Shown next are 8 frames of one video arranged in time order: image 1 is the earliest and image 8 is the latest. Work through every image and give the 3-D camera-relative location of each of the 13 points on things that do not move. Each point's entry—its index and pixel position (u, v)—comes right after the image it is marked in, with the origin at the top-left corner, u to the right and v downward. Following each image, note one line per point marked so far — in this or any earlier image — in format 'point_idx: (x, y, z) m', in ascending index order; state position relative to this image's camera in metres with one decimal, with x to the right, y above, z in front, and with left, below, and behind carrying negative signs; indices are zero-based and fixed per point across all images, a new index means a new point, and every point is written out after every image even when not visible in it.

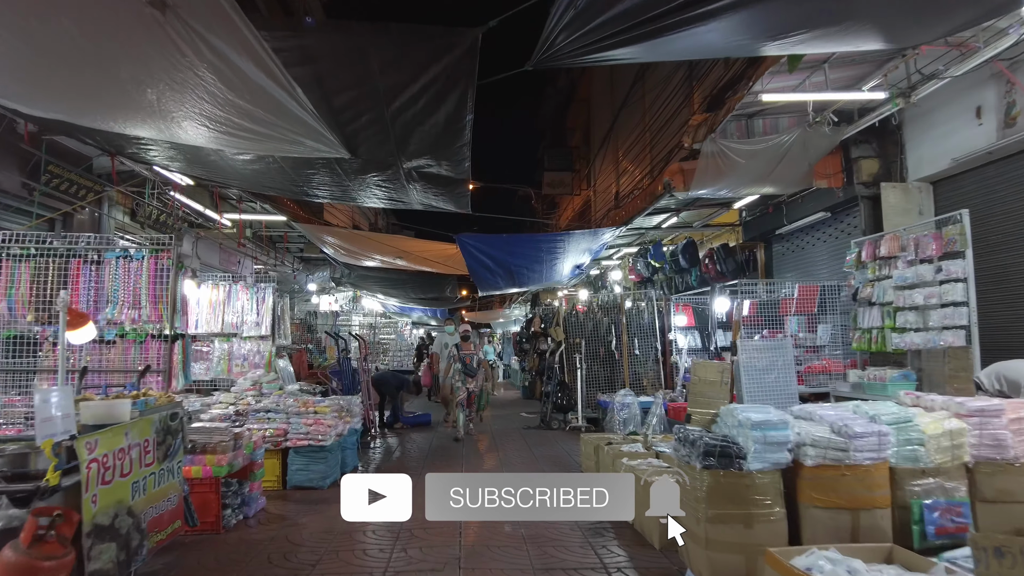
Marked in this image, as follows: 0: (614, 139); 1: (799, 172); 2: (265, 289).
0: (+2.0, +2.9, +13.4) m
1: (+2.6, +1.0, +6.2) m
2: (-2.2, 0.0, +6.0) m
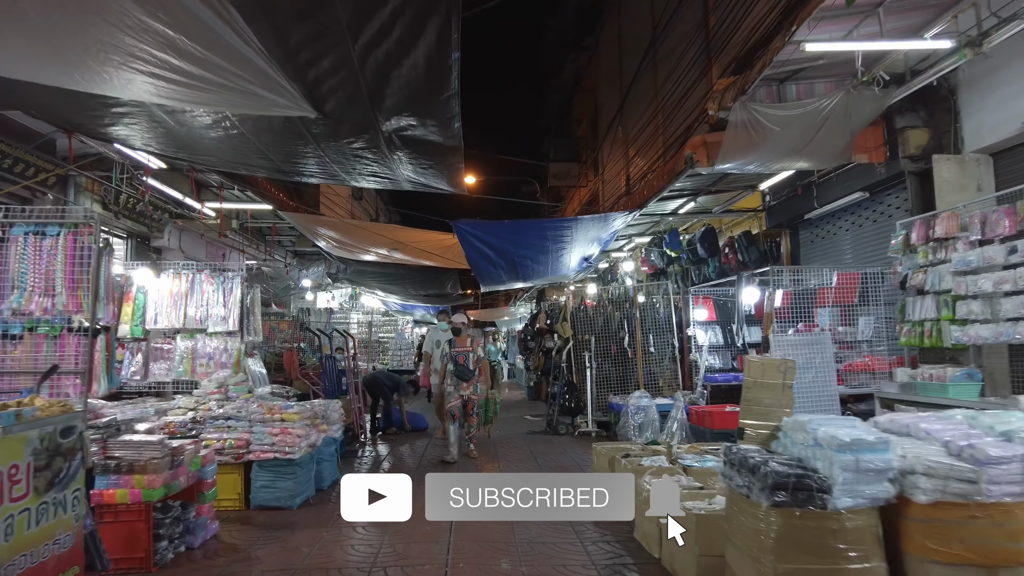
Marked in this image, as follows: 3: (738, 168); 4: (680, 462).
0: (+2.0, +3.0, +12.6) m
1: (+2.6, +1.2, +5.5) m
2: (-2.2, +0.1, +5.3) m
3: (+1.9, +1.0, +5.7) m
4: (+1.0, -1.1, +4.1) m
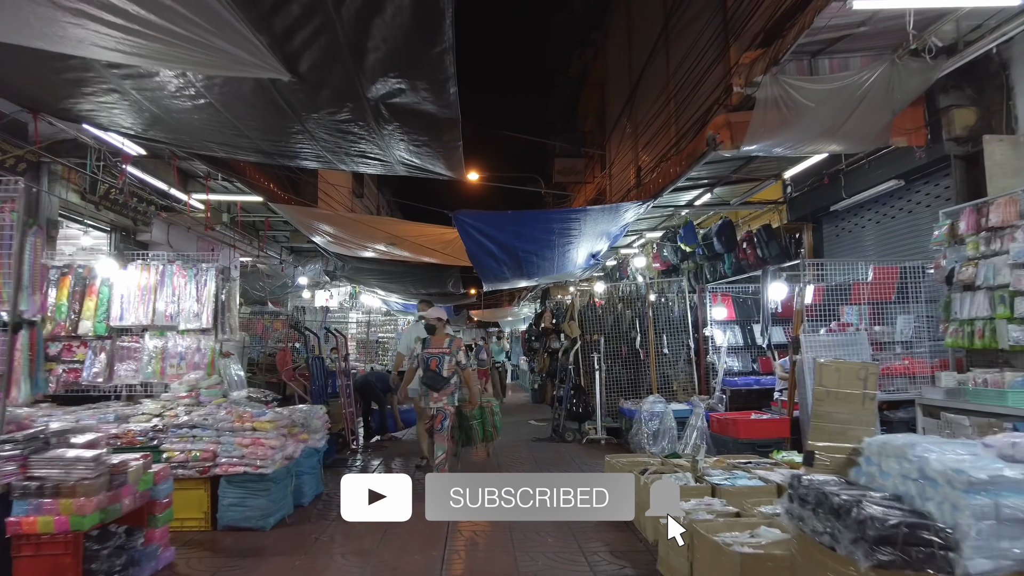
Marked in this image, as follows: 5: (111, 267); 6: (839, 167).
0: (+2.1, +3.1, +12.1) m
1: (+2.7, +1.2, +4.9) m
2: (-2.2, +0.1, +4.8) m
3: (+1.9, +1.1, +5.2) m
4: (+1.0, -1.0, +3.6) m
5: (-2.8, +0.1, +4.7) m
6: (+3.1, +1.1, +6.4) m
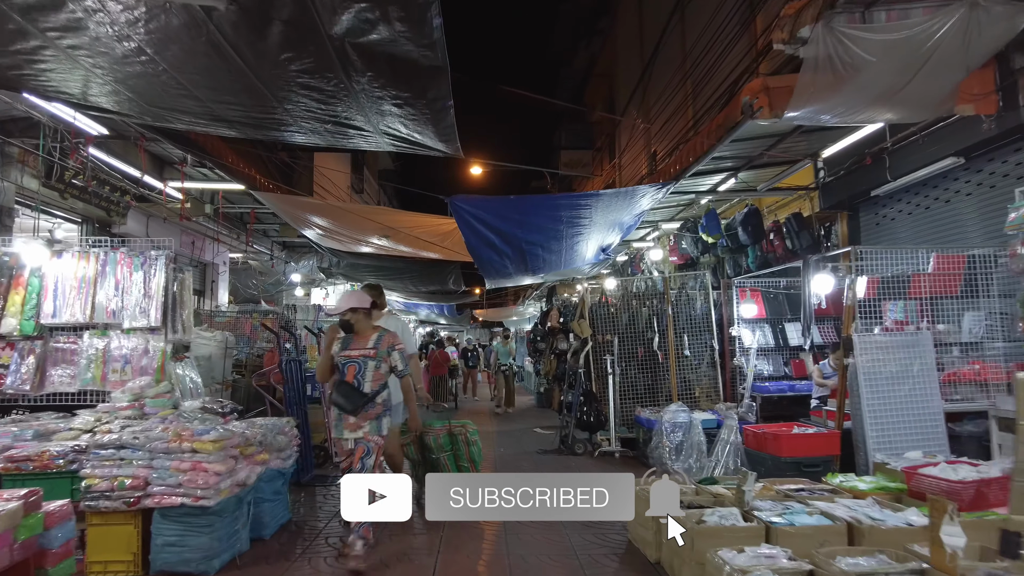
0: (+2.2, +3.1, +11.4) m
1: (+2.7, +1.2, +4.2) m
2: (-2.1, +0.2, +4.1) m
3: (+1.9, +1.1, +4.4) m
4: (+1.0, -1.0, +2.9) m
5: (-2.8, +0.2, +4.0) m
6: (+3.1, +1.2, +5.7) m
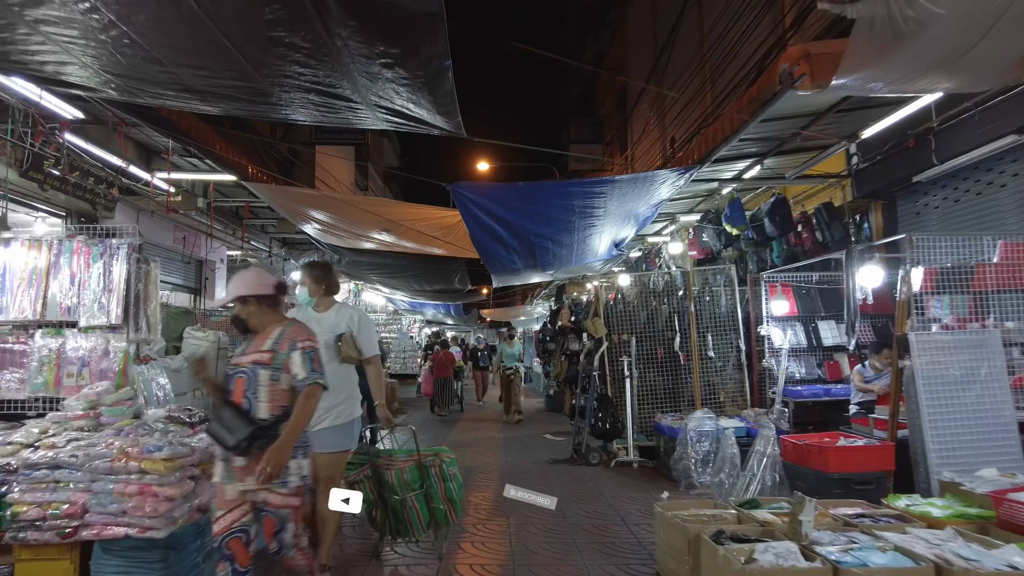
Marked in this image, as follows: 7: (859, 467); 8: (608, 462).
0: (+2.3, +3.2, +10.9) m
1: (+2.7, +1.3, +3.7) m
2: (-2.1, +0.2, +3.6) m
3: (+2.0, +1.2, +3.9) m
4: (+1.1, -0.9, +2.4) m
5: (-2.7, +0.2, +3.5) m
6: (+3.2, +1.2, +5.1) m
7: (+1.9, -1.0, +3.6) m
8: (+0.8, -1.5, +5.9) m
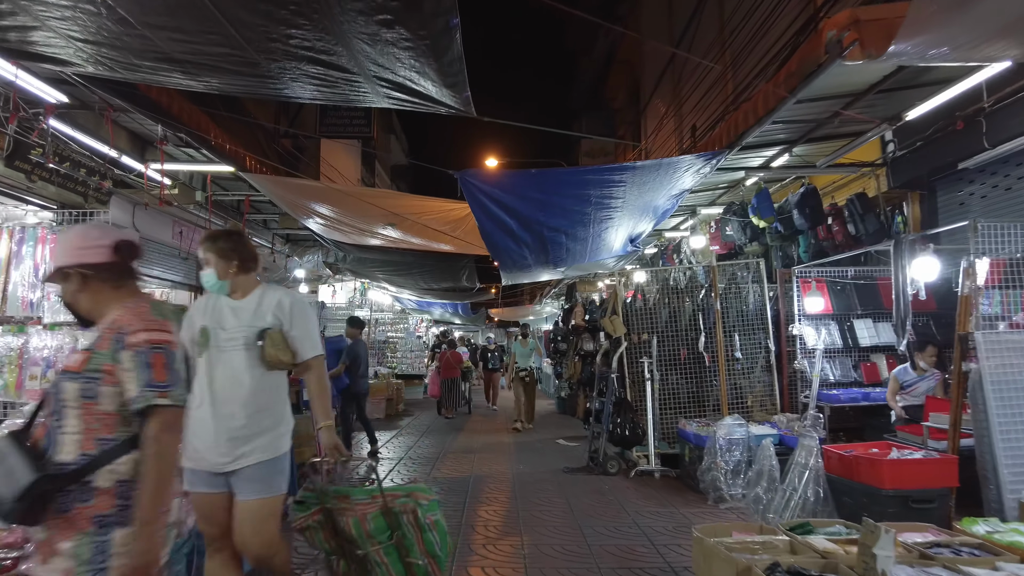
0: (+2.5, +3.2, +10.5) m
1: (+2.8, +1.3, +3.2) m
2: (-2.0, +0.2, +3.2) m
3: (+2.1, +1.2, +3.5) m
4: (+1.1, -0.9, +1.9) m
5: (-2.6, +0.3, +3.2) m
6: (+3.3, +1.3, +4.7) m
7: (+1.9, -0.9, +3.2) m
8: (+0.9, -1.5, +5.5) m
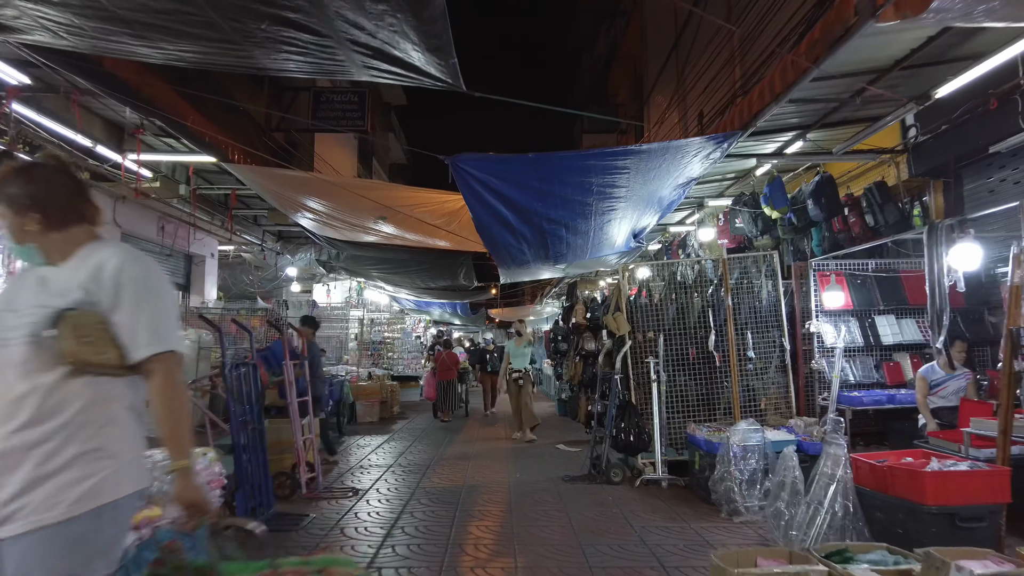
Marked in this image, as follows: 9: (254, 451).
0: (+2.4, +3.2, +10.1) m
1: (+2.7, +1.4, +2.9) m
2: (-2.1, +0.3, +2.9) m
3: (+2.0, +1.2, +3.1) m
4: (+1.1, -0.8, +1.6) m
5: (-2.7, +0.3, +2.8) m
6: (+3.2, +1.3, +4.3) m
7: (+1.9, -0.9, +2.8) m
8: (+0.9, -1.4, +5.1) m
9: (-1.6, -1.0, +4.1) m
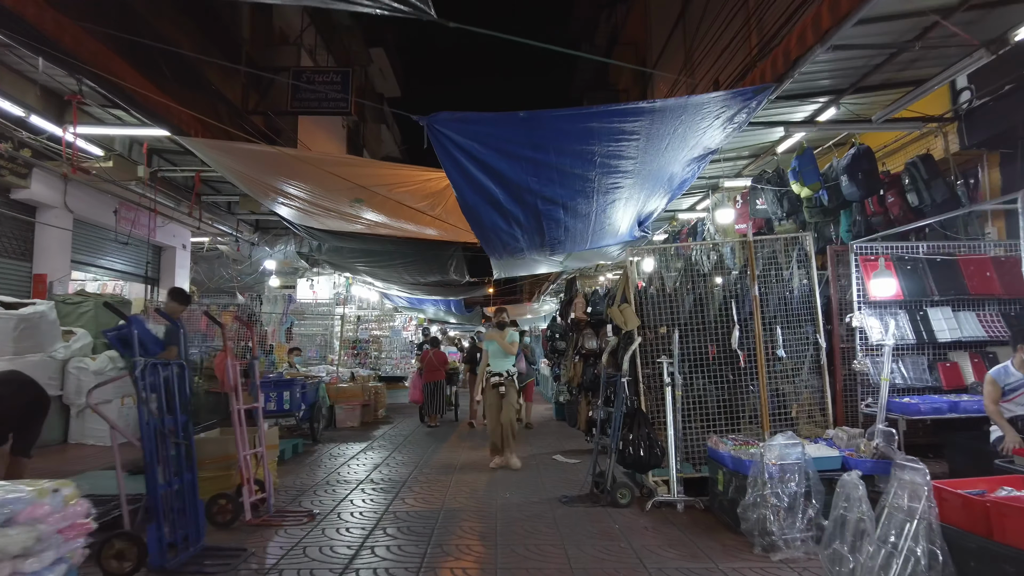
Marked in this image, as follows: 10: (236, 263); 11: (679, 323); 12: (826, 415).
0: (+2.3, +3.3, +9.3) m
1: (+2.7, +1.4, +2.1) m
2: (-2.1, +0.4, +2.1) m
3: (+2.0, +1.3, +2.3) m
4: (+1.0, -0.8, +0.8) m
5: (-2.8, +0.4, +2.0) m
6: (+3.2, +1.4, +3.6) m
7: (+1.8, -0.8, +2.1) m
8: (+0.8, -1.4, +4.3) m
9: (-1.6, -0.9, +3.3) m
10: (-4.5, +0.4, +11.0) m
11: (+1.1, -0.2, +4.5) m
12: (+2.0, -0.8, +4.3) m
